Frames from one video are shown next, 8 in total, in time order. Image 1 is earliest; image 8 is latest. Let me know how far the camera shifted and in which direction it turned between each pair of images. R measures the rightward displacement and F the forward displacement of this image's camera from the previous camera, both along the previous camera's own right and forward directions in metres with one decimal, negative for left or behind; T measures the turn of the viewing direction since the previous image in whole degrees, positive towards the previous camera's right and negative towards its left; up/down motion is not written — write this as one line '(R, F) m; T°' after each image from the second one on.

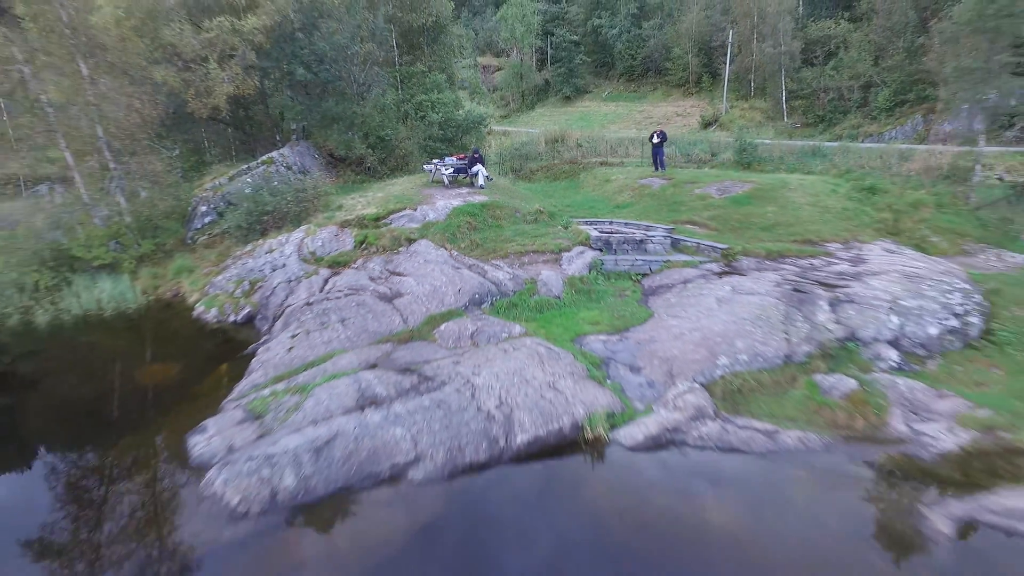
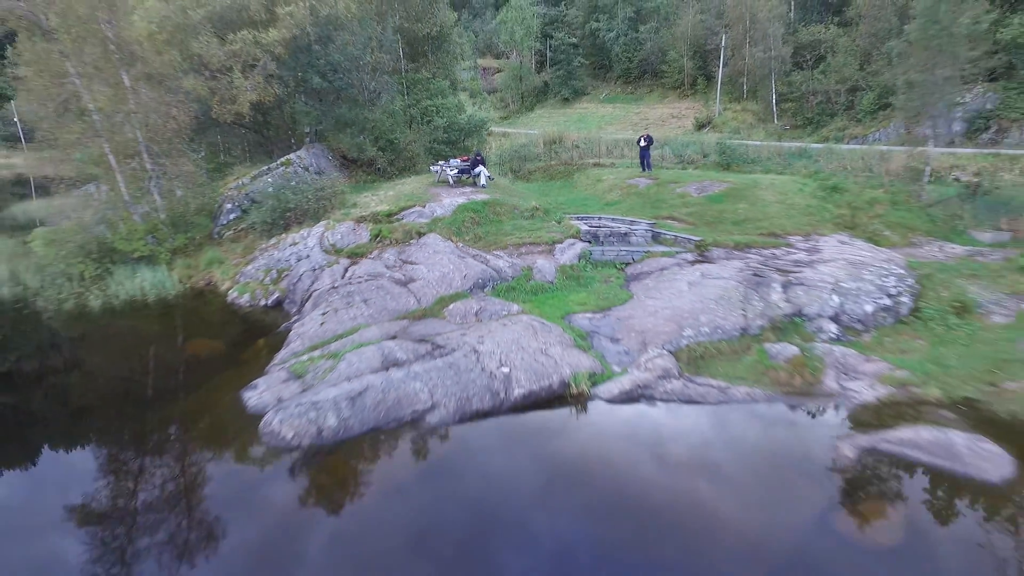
(0.0, -1.5) m; 0°
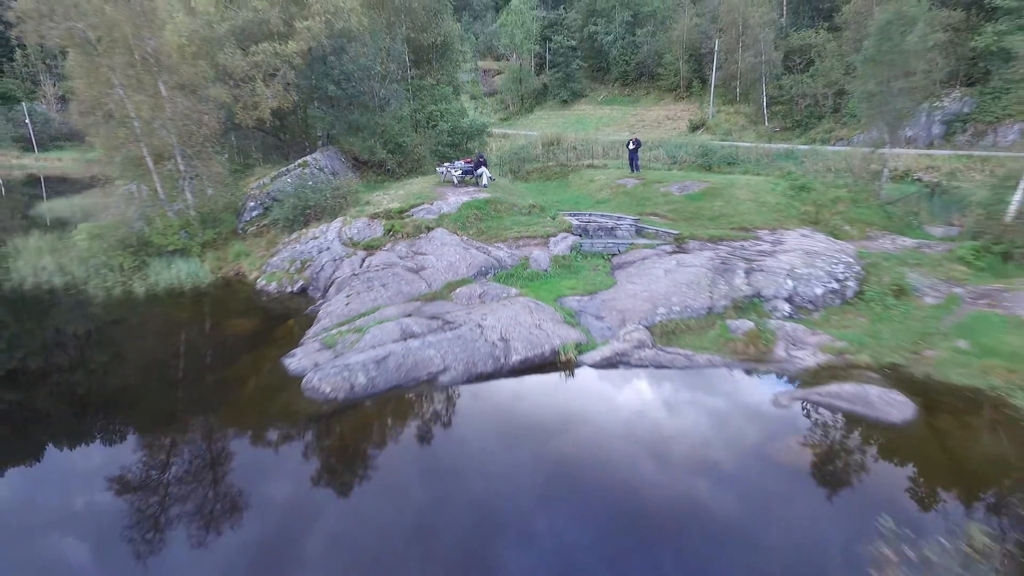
(0.0, -1.6) m; 0°
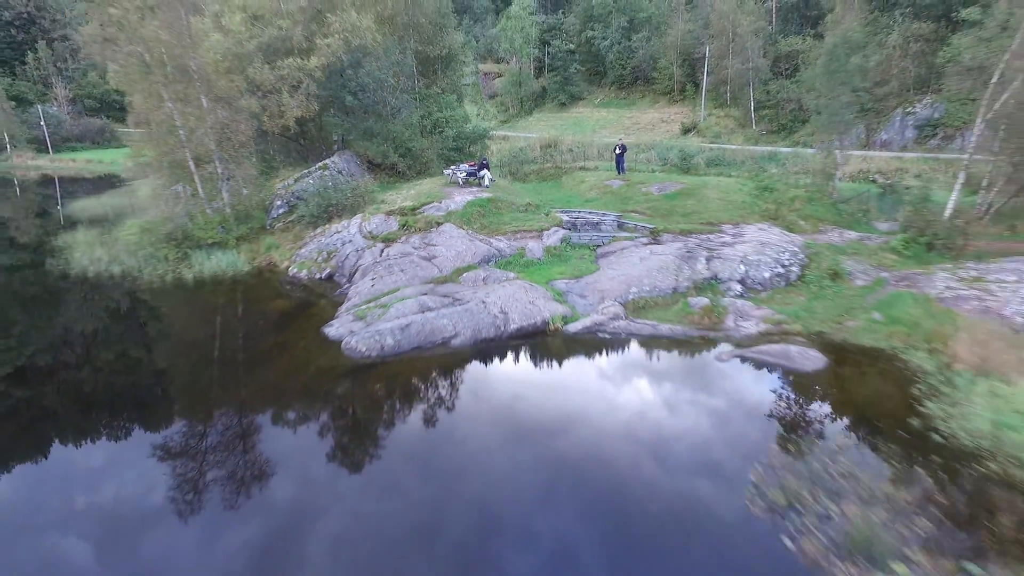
(0.0, -2.3) m; 0°
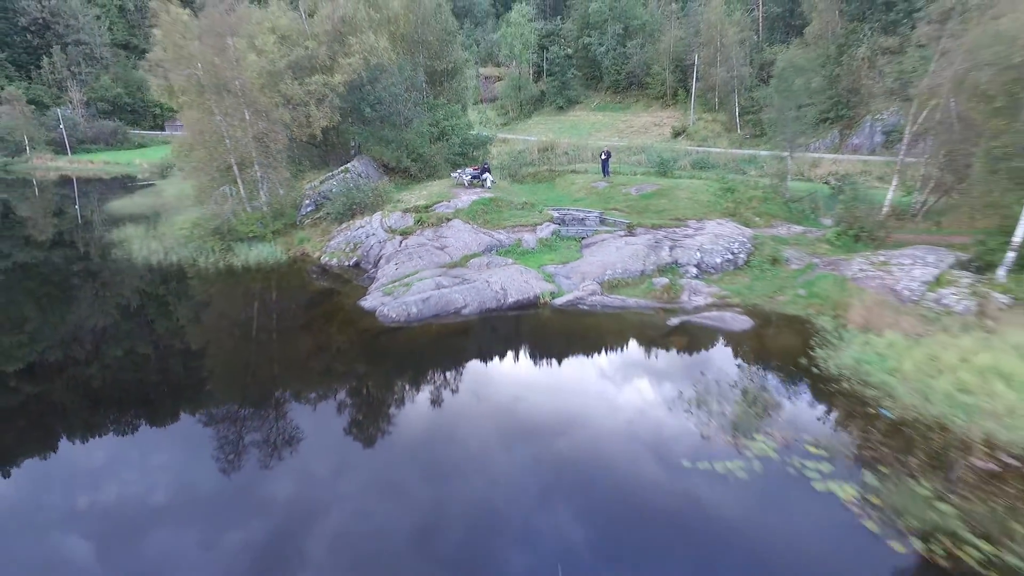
(+0.1, -3.1) m; 0°
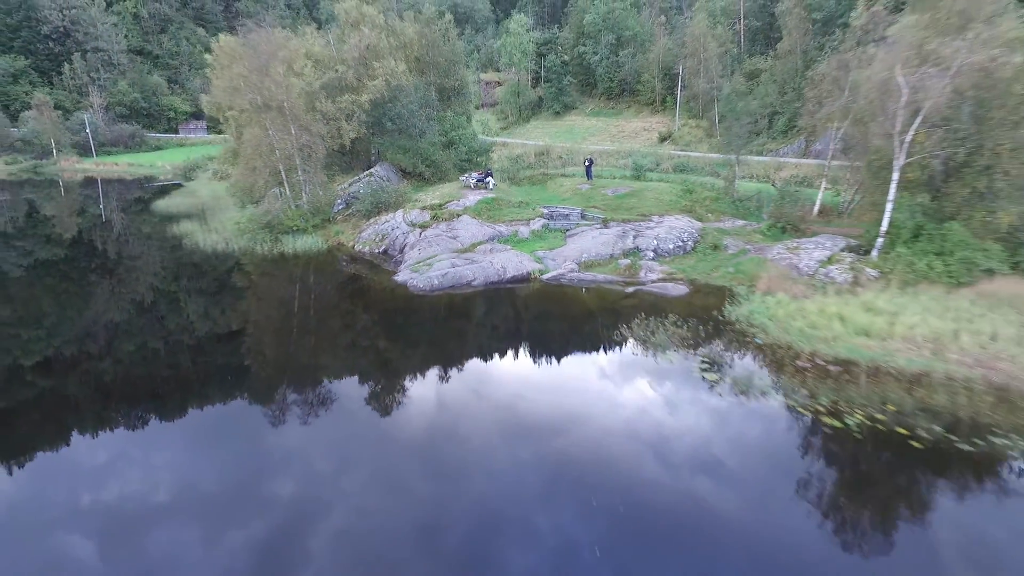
(+0.1, -4.8) m; 0°
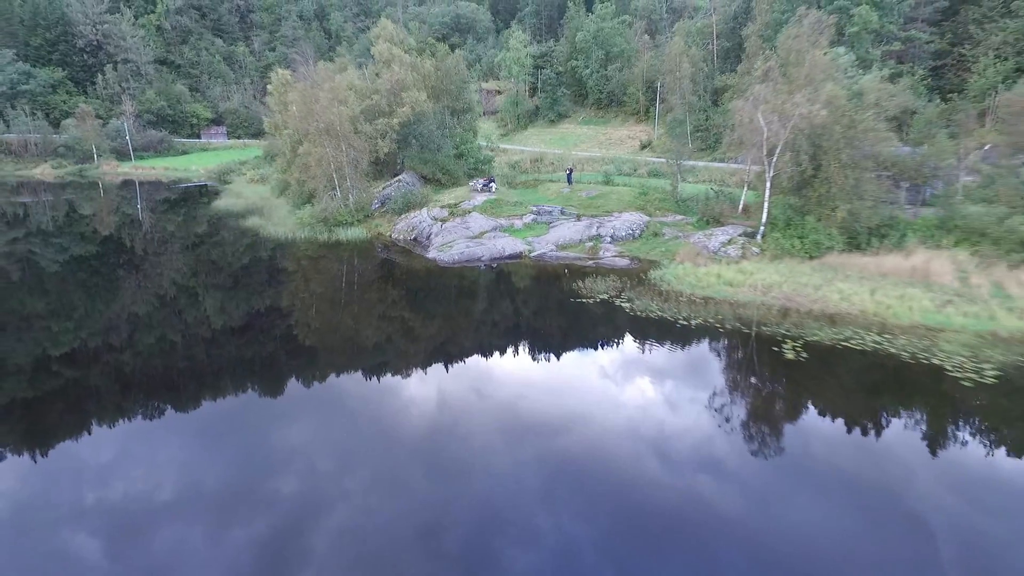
(+0.2, -8.5) m; 0°
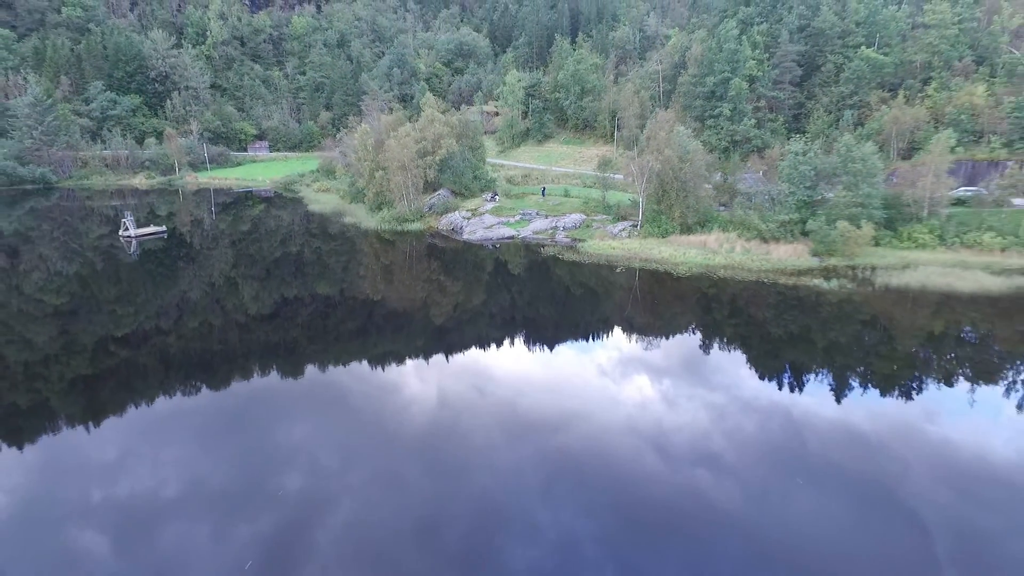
(0.0, -24.3) m; 0°
